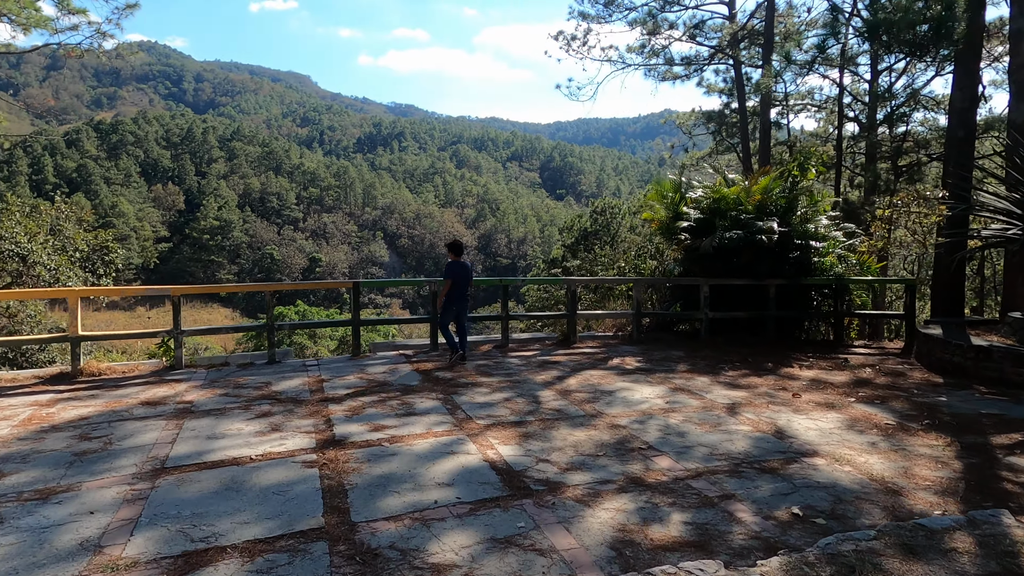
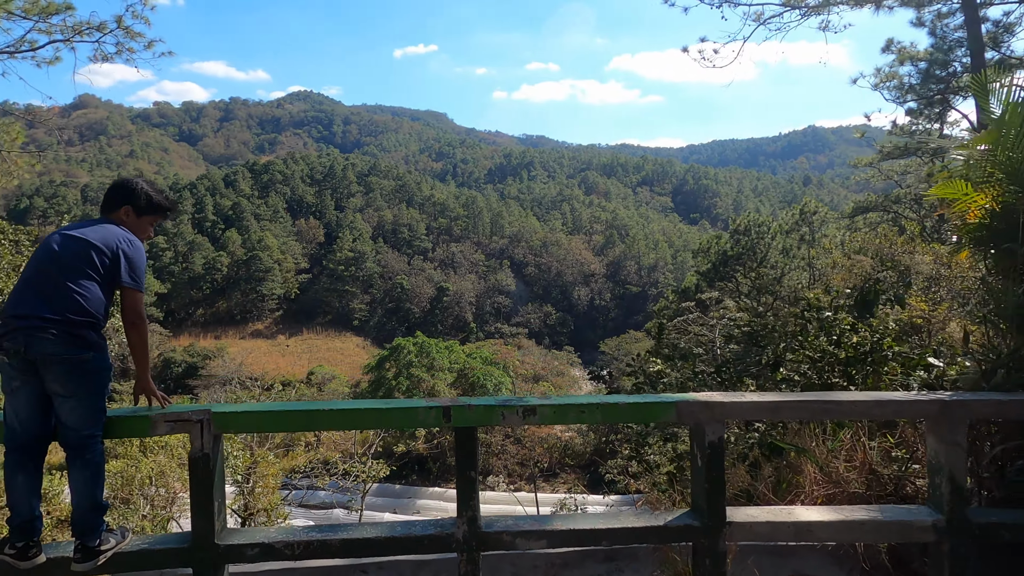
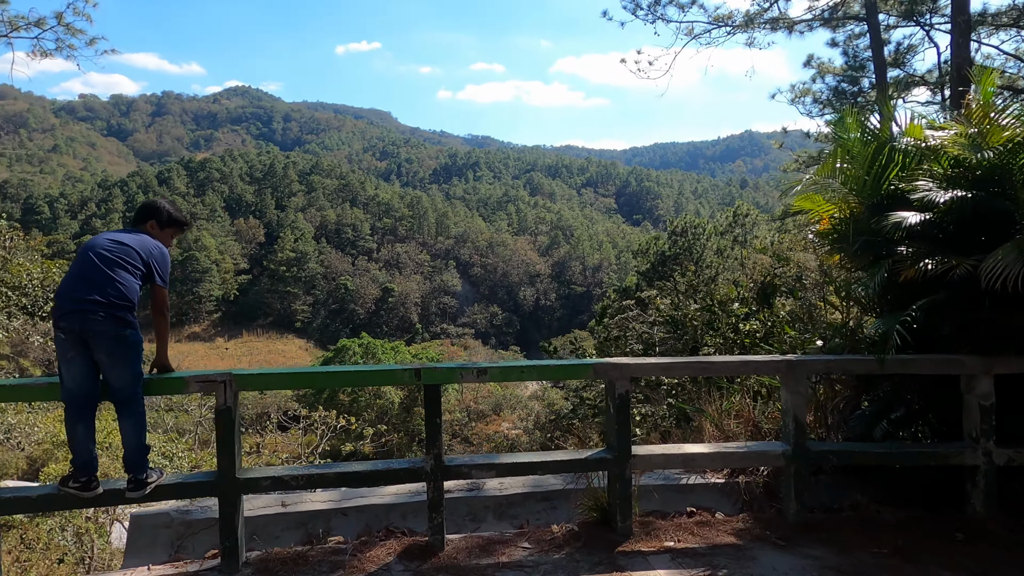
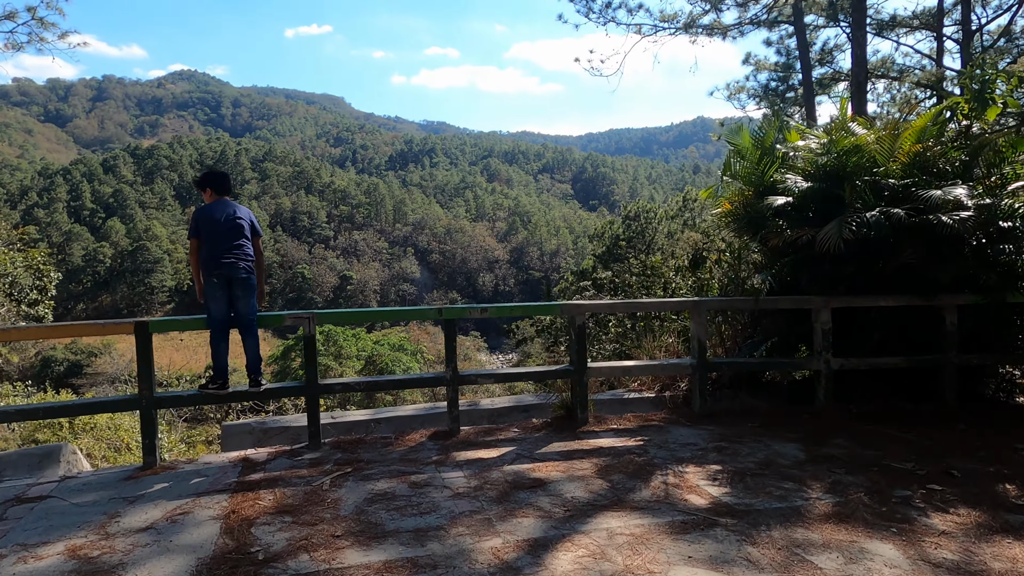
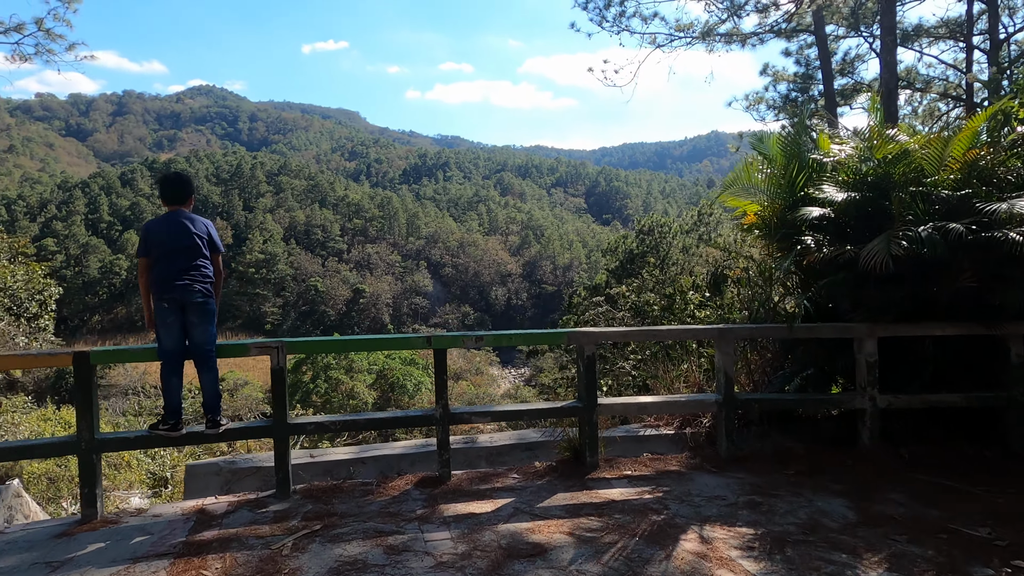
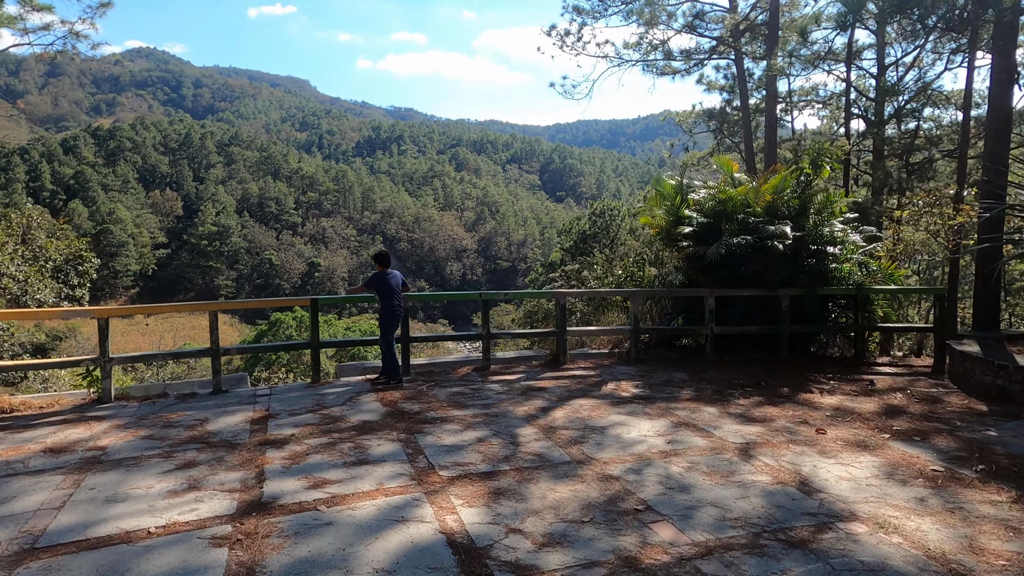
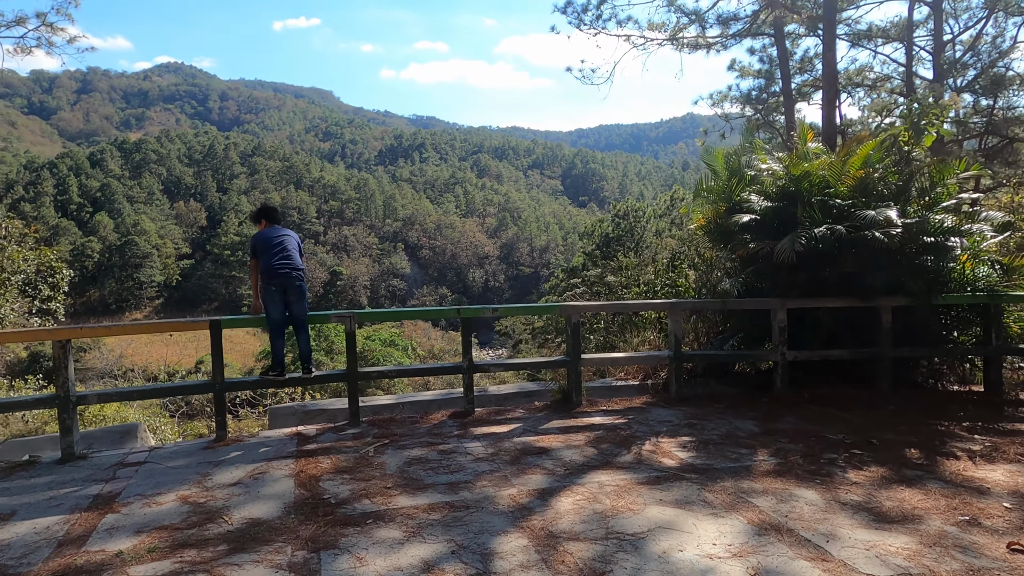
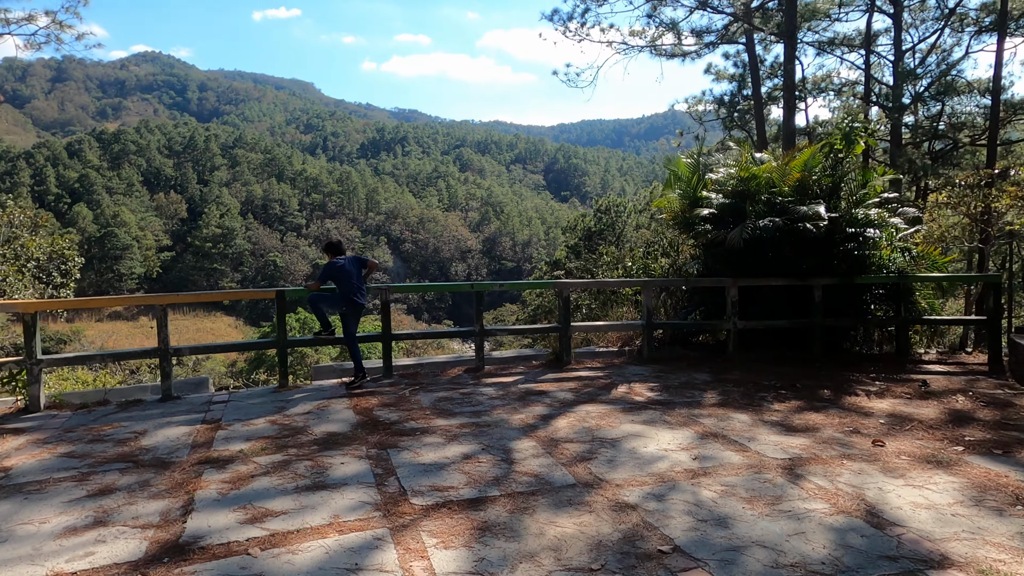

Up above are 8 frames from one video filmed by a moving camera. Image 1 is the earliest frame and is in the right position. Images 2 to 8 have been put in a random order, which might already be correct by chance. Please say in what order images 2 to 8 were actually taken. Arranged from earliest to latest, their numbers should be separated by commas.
6, 8, 7, 4, 5, 3, 2
